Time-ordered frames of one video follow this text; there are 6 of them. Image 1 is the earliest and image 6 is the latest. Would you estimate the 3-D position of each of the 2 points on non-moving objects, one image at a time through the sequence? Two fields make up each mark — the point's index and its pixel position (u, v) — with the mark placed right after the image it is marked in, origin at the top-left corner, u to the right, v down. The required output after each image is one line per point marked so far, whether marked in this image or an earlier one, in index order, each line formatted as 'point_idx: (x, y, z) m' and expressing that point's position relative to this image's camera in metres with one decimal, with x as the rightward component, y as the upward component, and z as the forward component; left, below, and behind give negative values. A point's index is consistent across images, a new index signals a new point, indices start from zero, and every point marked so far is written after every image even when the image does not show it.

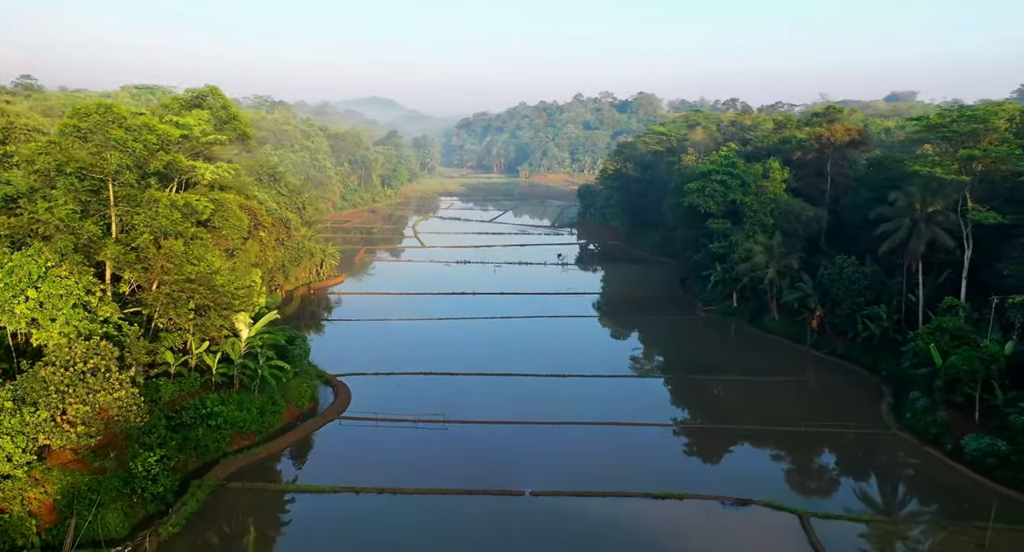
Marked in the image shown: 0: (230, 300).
0: (-6.8, -0.6, +19.9) m
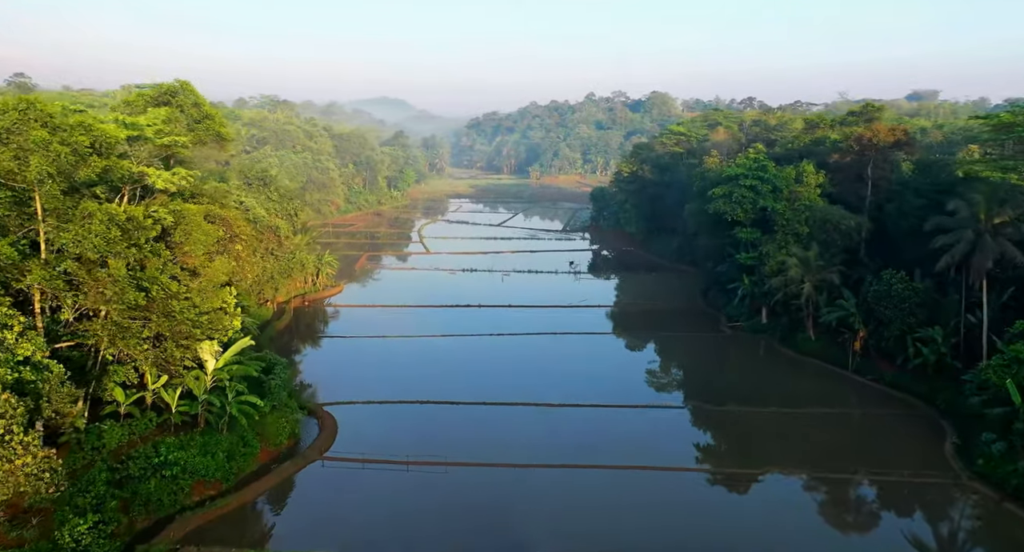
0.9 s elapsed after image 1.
0: (-6.7, -1.1, +17.2) m
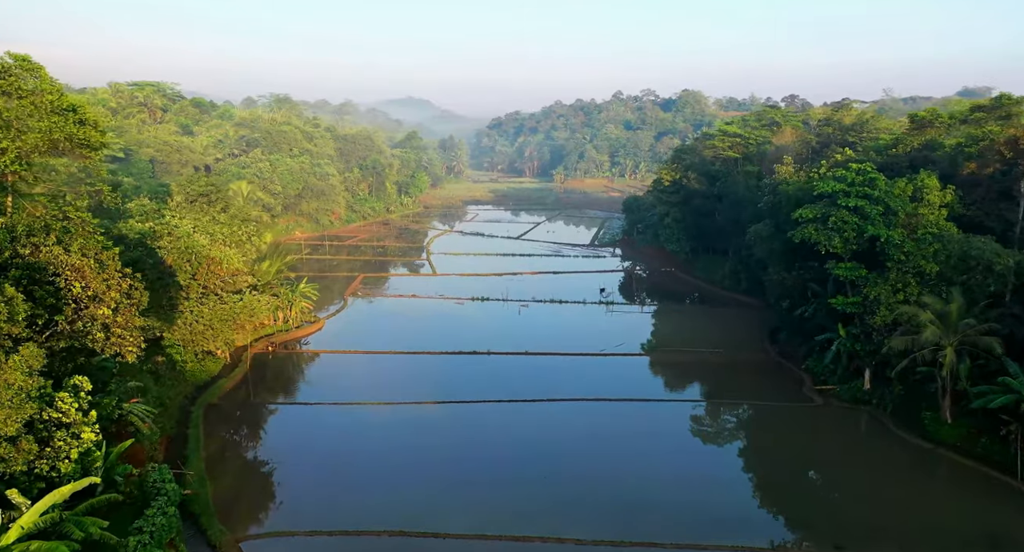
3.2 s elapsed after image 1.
0: (-6.6, -2.5, +9.4) m
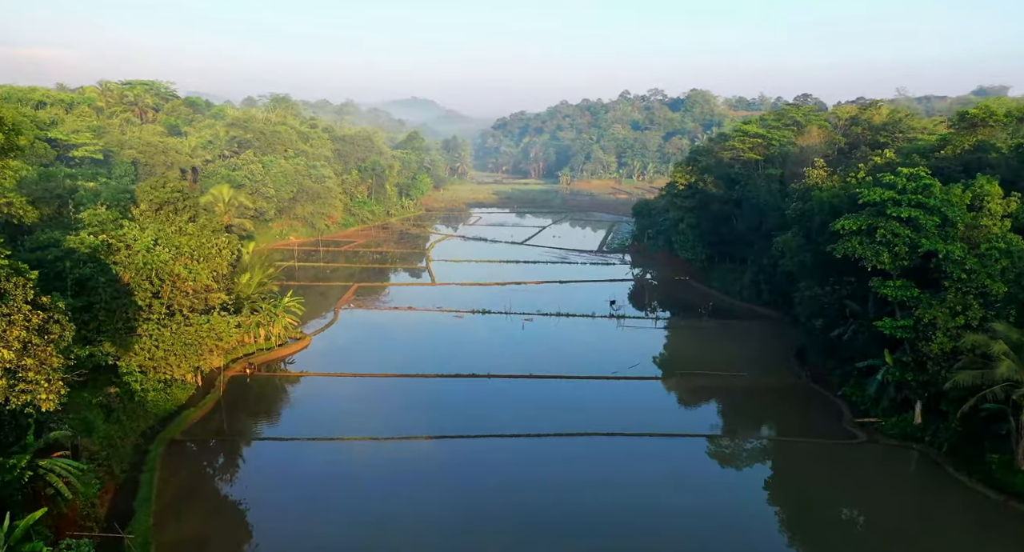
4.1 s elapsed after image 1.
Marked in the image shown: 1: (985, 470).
0: (-6.7, -3.0, +6.6) m
1: (+10.7, -4.5, +18.5) m
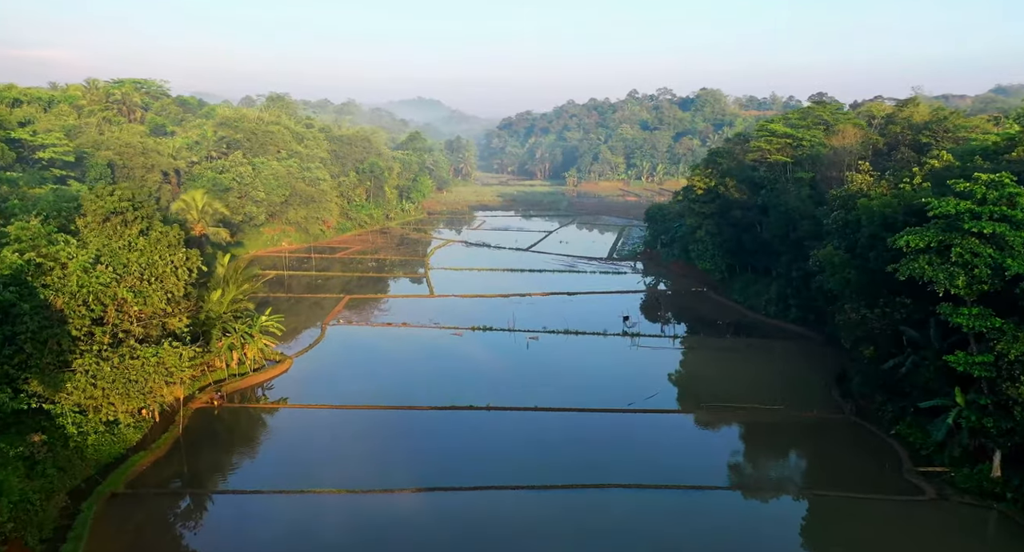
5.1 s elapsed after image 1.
0: (-6.8, -3.5, +3.4) m
1: (+10.7, -5.0, +15.1) m
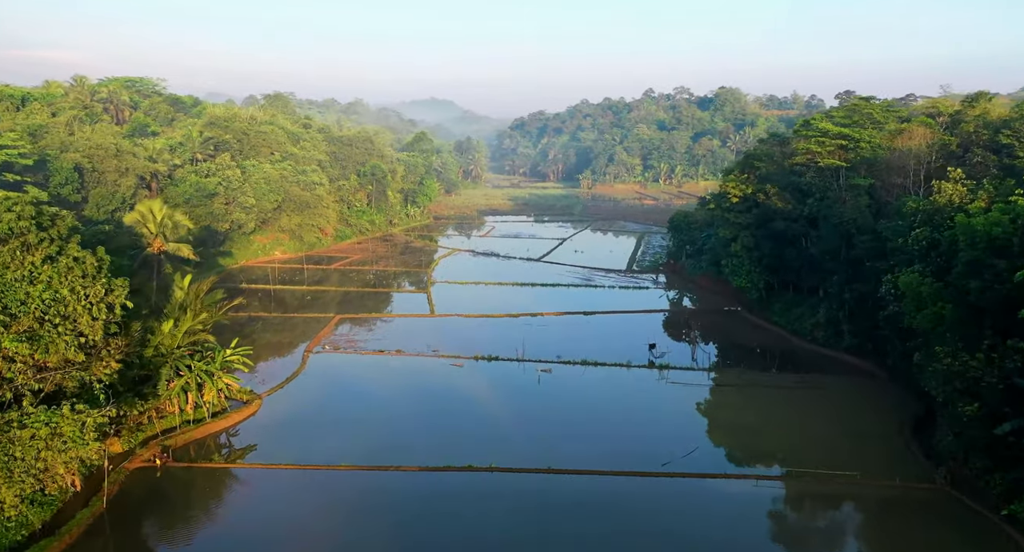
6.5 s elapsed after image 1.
0: (-6.9, -4.3, -1.0) m
1: (+10.8, -5.8, +10.5) m
